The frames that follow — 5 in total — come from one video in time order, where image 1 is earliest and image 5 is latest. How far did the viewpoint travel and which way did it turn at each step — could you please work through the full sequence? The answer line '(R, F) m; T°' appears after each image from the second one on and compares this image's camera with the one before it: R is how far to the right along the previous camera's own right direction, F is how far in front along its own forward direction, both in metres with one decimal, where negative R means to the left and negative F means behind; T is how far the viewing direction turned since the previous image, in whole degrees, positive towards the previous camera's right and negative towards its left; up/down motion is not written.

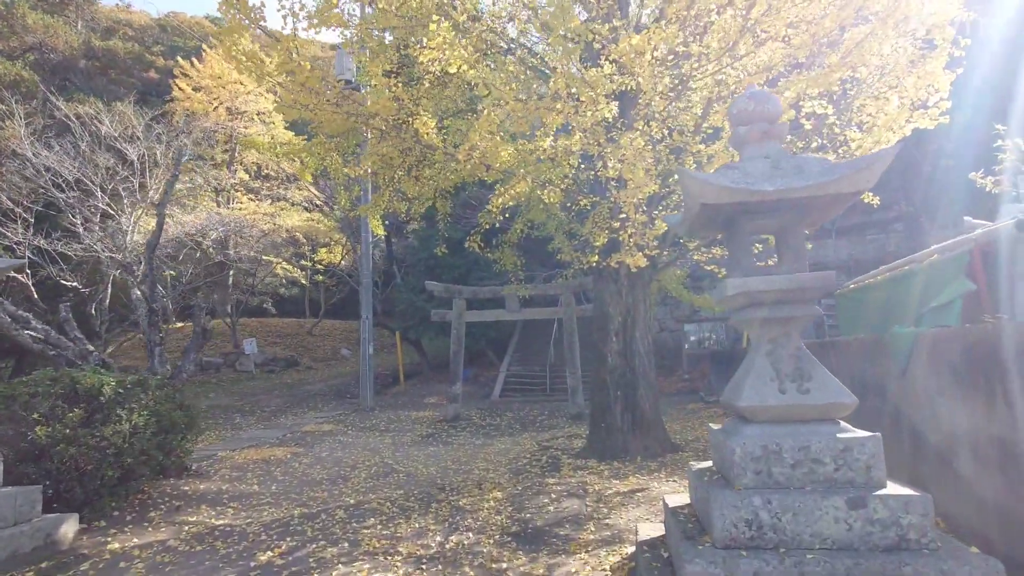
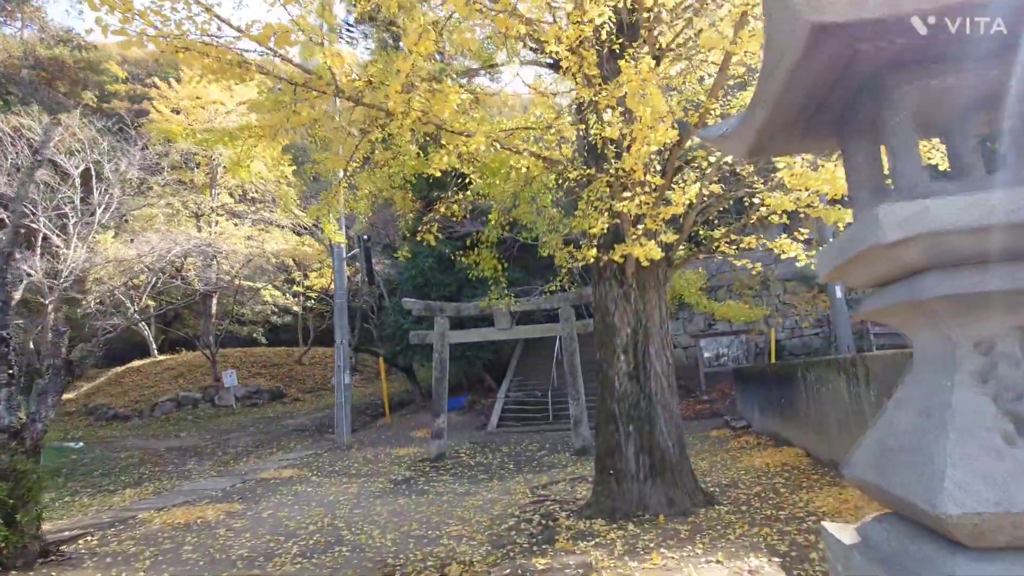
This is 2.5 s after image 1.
(+0.3, +1.7) m; 0°
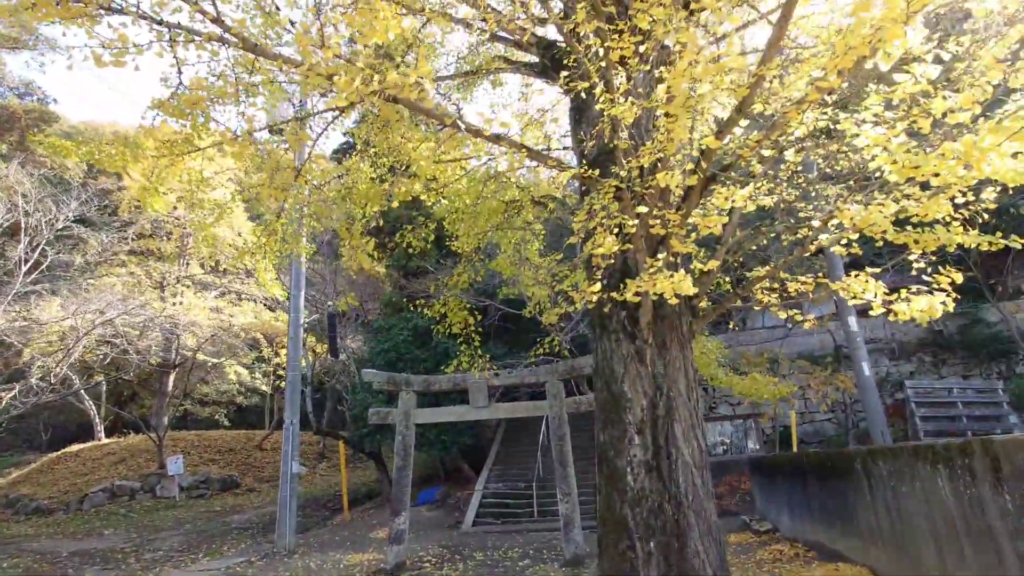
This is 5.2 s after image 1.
(+0.1, +1.6) m; +1°
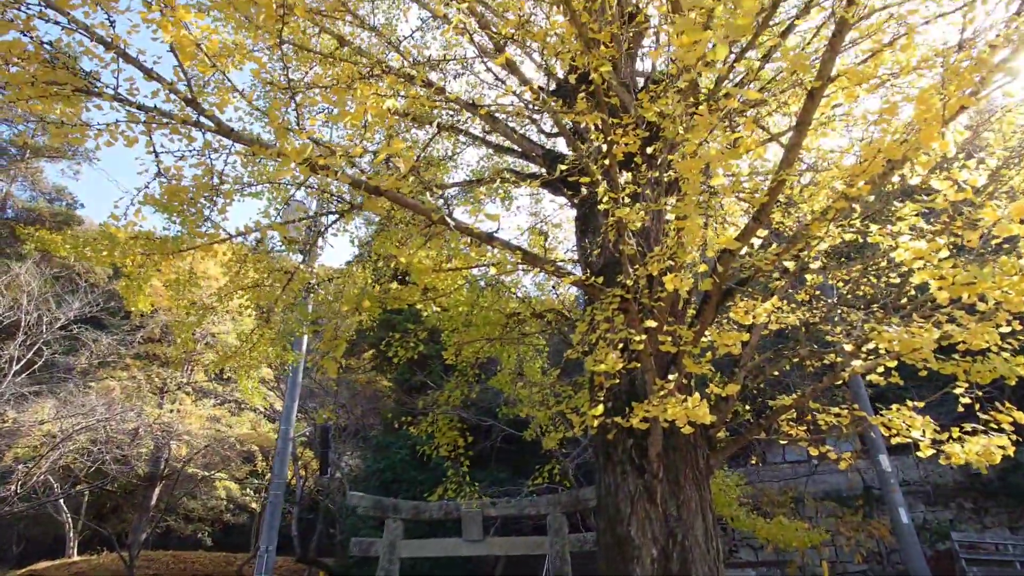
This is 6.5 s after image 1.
(+0.1, +0.4) m; -1°
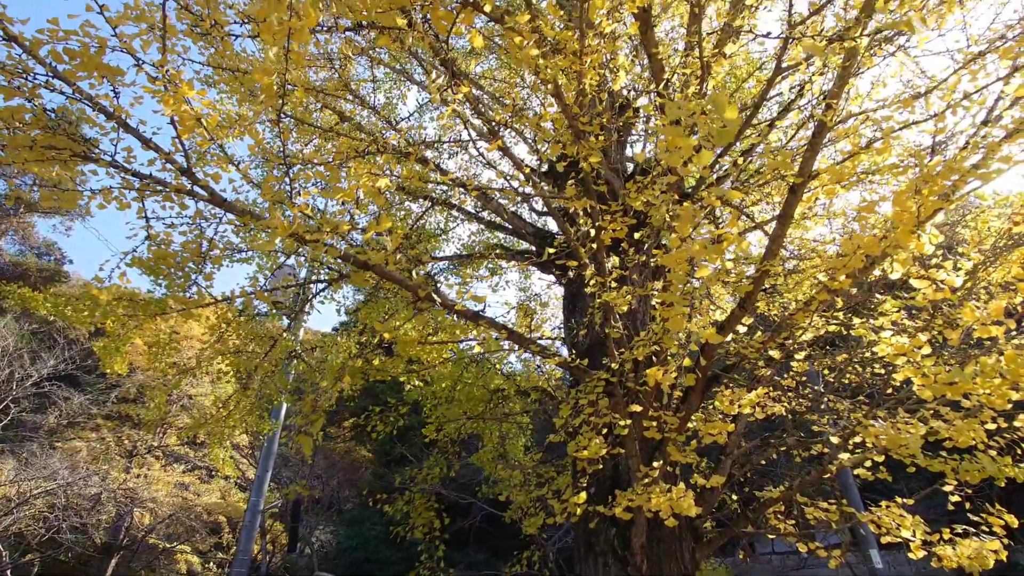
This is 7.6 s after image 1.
(0.0, 0.0) m; +1°
